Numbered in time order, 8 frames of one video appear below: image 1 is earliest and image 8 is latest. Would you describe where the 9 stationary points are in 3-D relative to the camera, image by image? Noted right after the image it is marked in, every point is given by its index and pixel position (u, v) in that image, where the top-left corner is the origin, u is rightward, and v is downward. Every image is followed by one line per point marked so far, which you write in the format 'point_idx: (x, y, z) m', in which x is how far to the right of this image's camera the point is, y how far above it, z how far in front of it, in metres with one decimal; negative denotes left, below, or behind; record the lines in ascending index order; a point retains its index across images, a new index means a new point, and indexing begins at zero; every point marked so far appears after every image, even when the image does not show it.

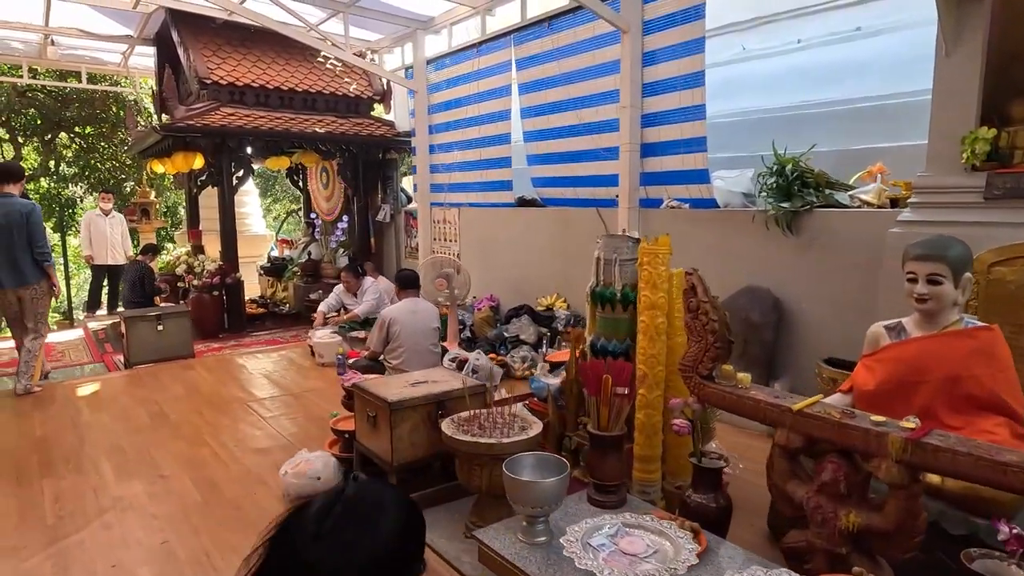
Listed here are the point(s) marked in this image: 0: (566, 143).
0: (+0.5, +1.3, +5.9) m
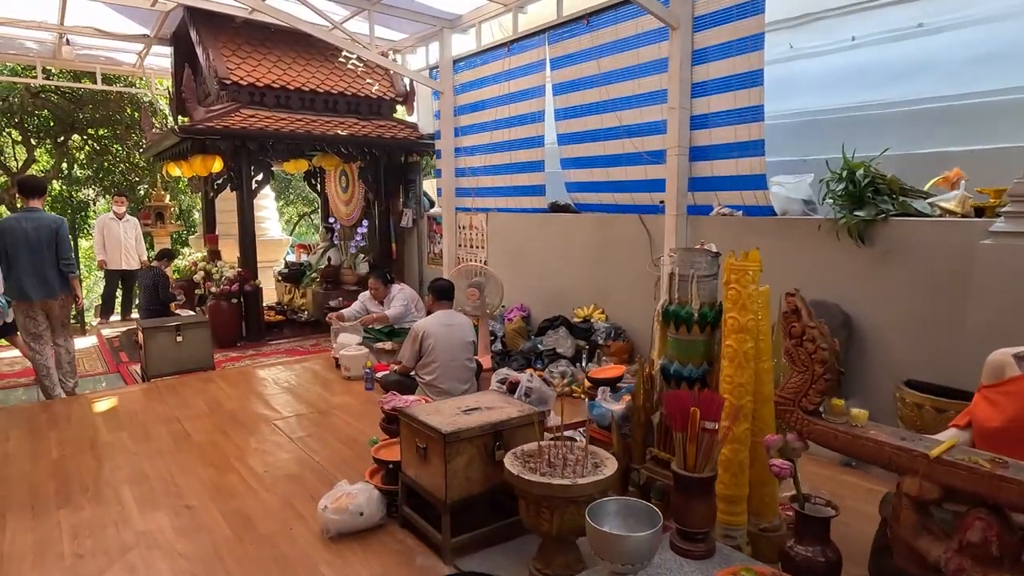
0: (+0.8, +1.2, +5.6) m
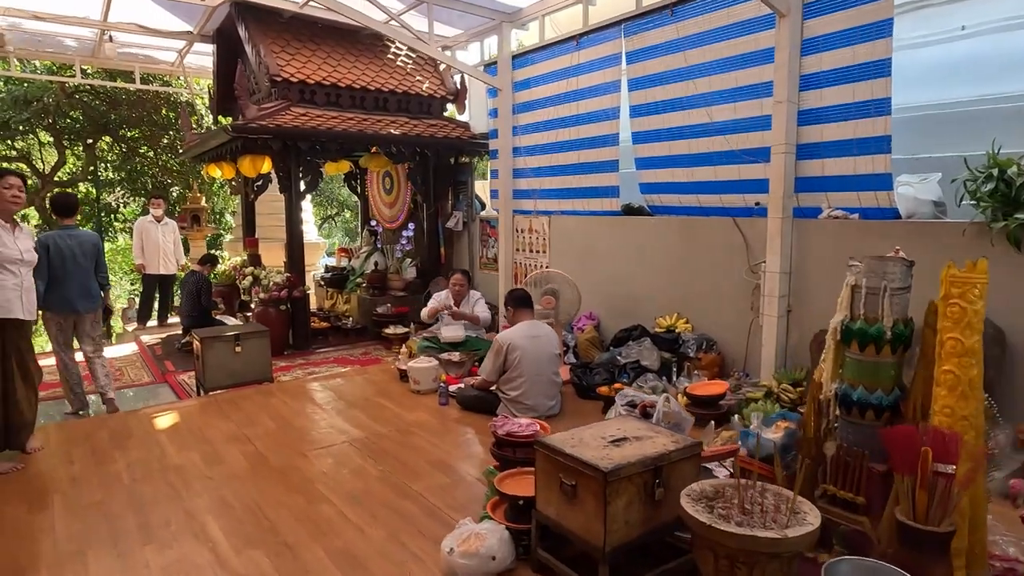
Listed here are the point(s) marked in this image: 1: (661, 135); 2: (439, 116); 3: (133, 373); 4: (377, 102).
0: (+1.4, +1.1, +5.2) m
1: (+1.2, +1.3, +5.5) m
2: (-0.9, +2.1, +8.0) m
3: (-4.0, -0.9, +7.0) m
4: (-1.6, +2.2, +7.7) m
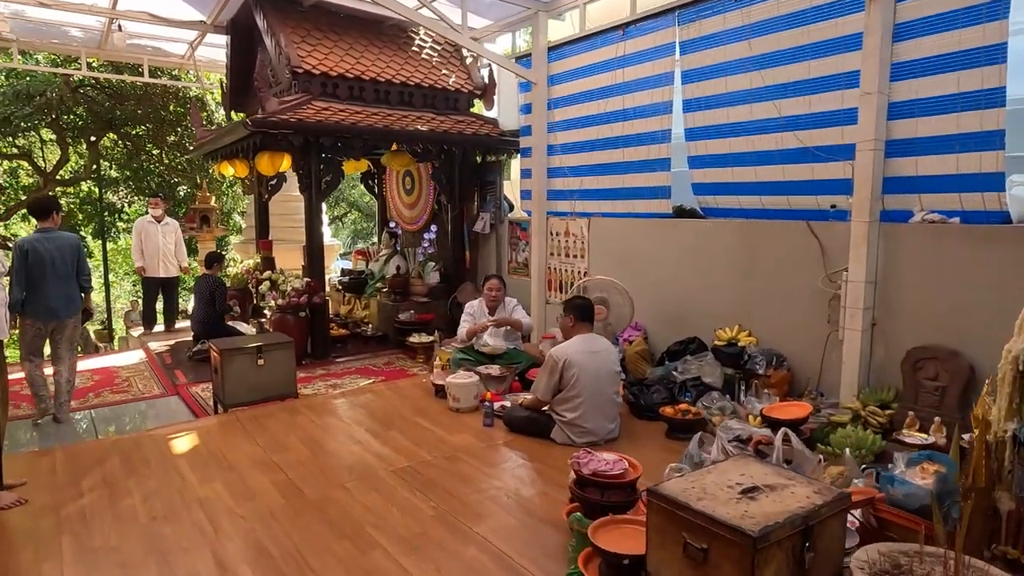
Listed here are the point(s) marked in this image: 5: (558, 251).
0: (+1.8, +1.1, +4.8) m
1: (+1.6, +1.2, +5.1) m
2: (-0.5, +2.0, +7.6) m
3: (-3.6, -0.9, +6.5) m
4: (-1.2, +2.1, +7.3) m
5: (+0.5, +0.4, +6.8) m
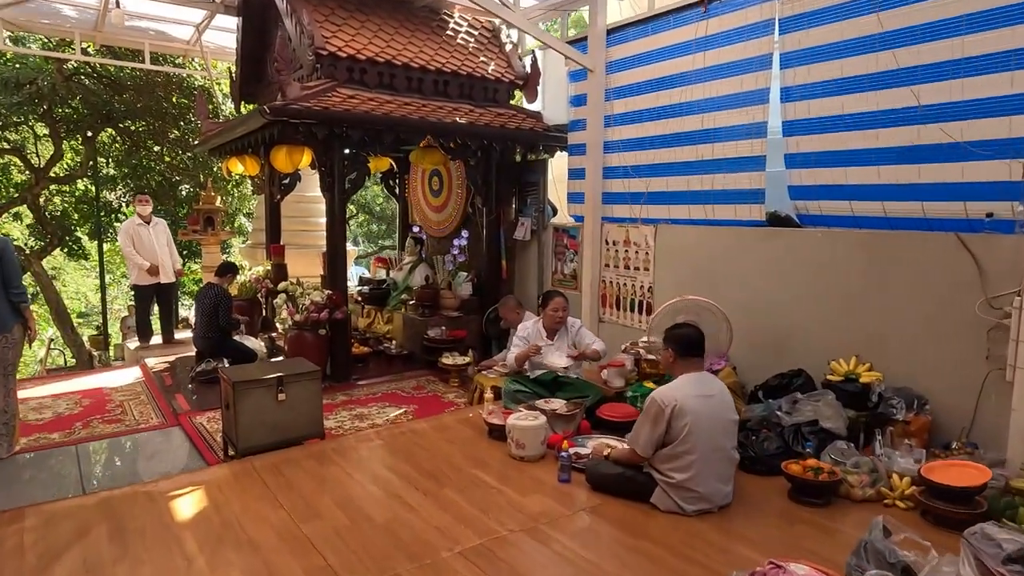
0: (+2.3, +0.9, +4.0) m
1: (+2.1, +1.1, +4.3) m
2: (-0.1, +1.9, +6.8) m
3: (-3.2, -1.0, +5.7) m
4: (-0.7, +2.0, +6.5) m
5: (+0.9, +0.2, +5.9) m
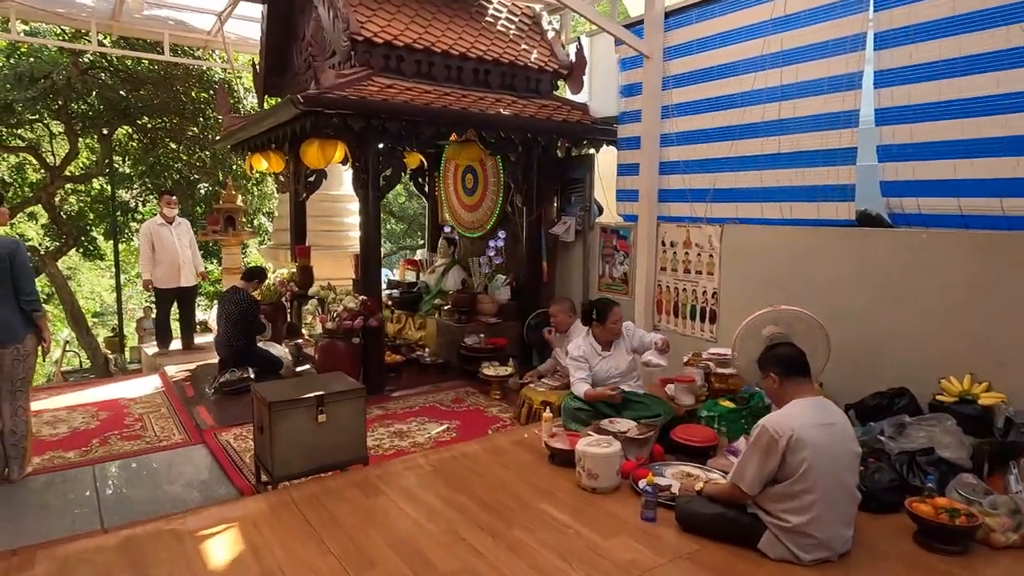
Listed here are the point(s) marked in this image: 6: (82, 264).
0: (+2.6, +0.9, +3.5) m
1: (+2.4, +1.0, +3.8) m
2: (+0.4, +1.8, +6.3) m
3: (-2.8, -1.1, +5.3) m
4: (-0.3, +1.9, +6.0) m
5: (+1.3, +0.2, +5.4) m
6: (-8.3, +0.5, +12.9) m
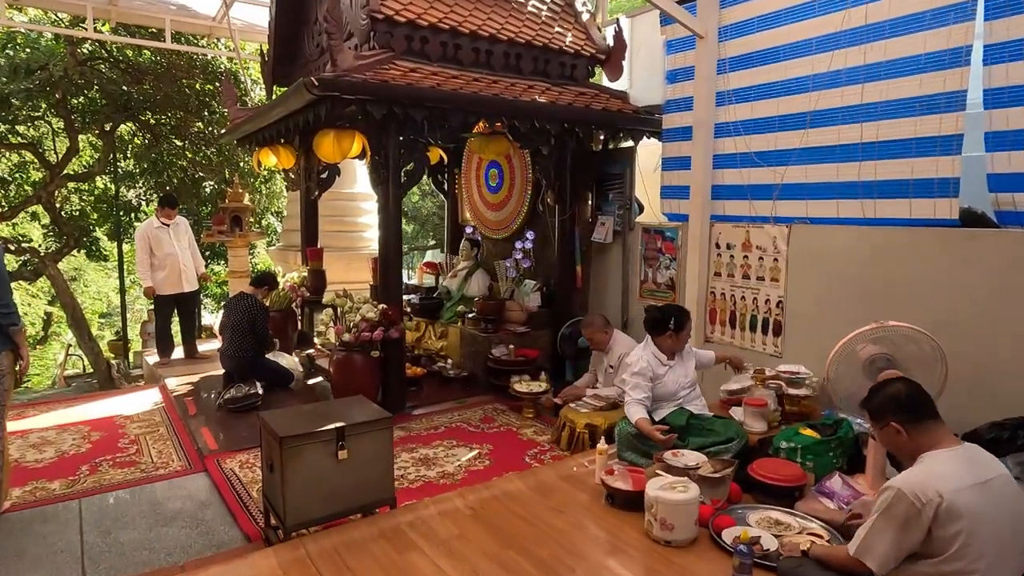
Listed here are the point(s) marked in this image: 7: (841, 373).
0: (+2.9, +0.8, +2.9) m
1: (+2.7, +1.0, +3.2) m
2: (+0.6, +1.8, +5.7) m
3: (-2.5, -1.1, +4.7) m
4: (0.0, +1.9, +5.4) m
5: (+1.6, +0.1, +4.9) m
6: (-8.0, +0.4, +12.4) m
7: (+1.6, -0.4, +3.3) m
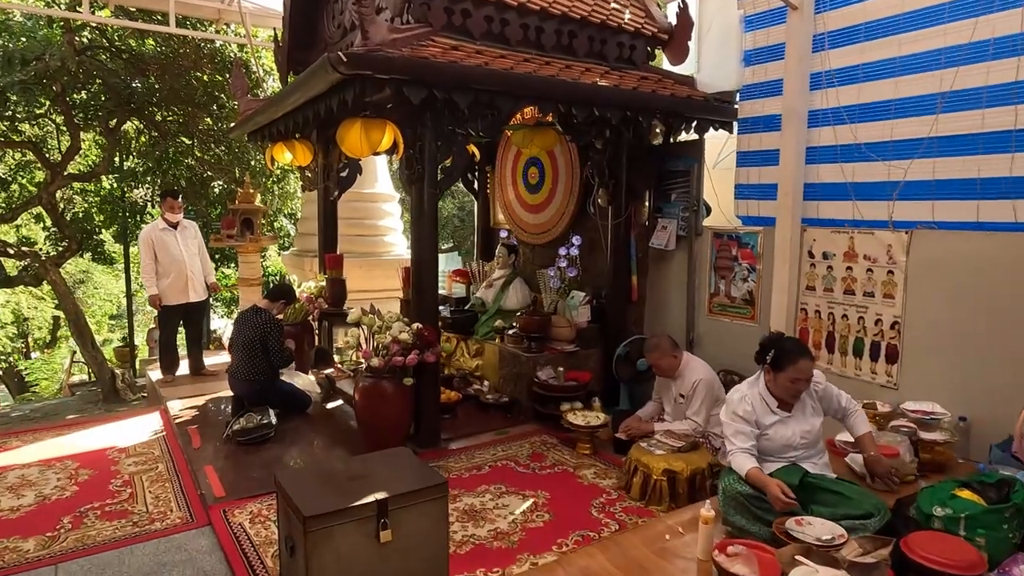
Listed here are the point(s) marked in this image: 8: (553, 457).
0: (+3.2, +0.7, +2.1) m
1: (+3.0, +0.8, +2.4) m
2: (+1.0, +1.7, +5.0) m
3: (-2.2, -1.2, +4.0) m
4: (+0.3, +1.8, +4.7) m
5: (+2.0, 0.0, +4.1) m
6: (-7.5, +0.3, +11.8) m
7: (+1.9, -0.5, +2.5) m
8: (+0.3, -1.1, +4.5) m
